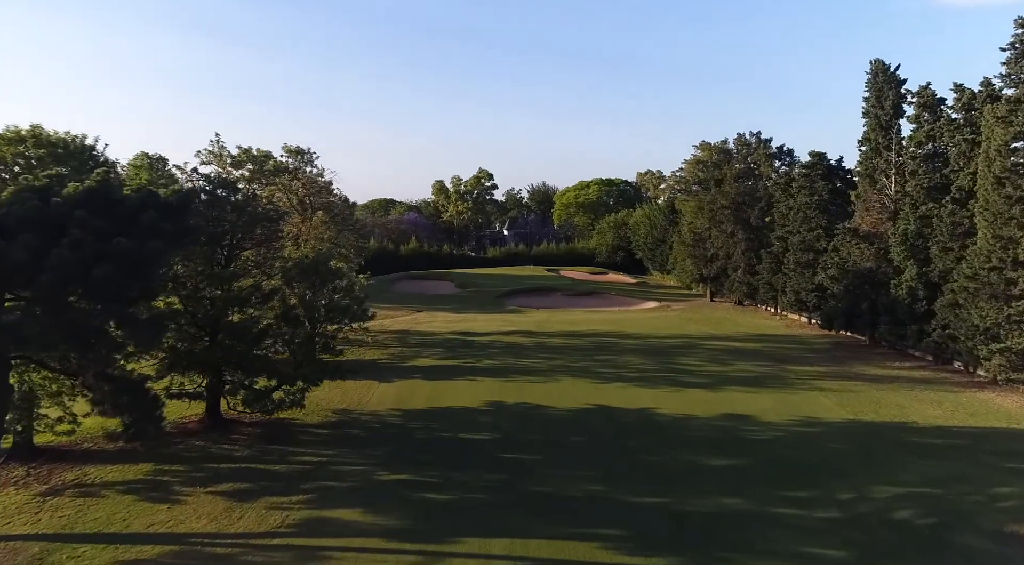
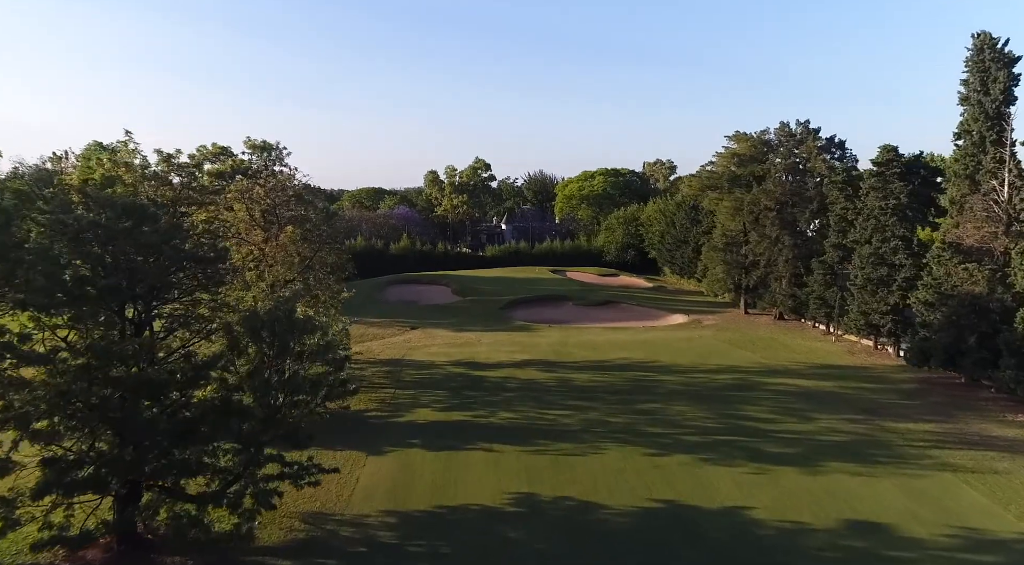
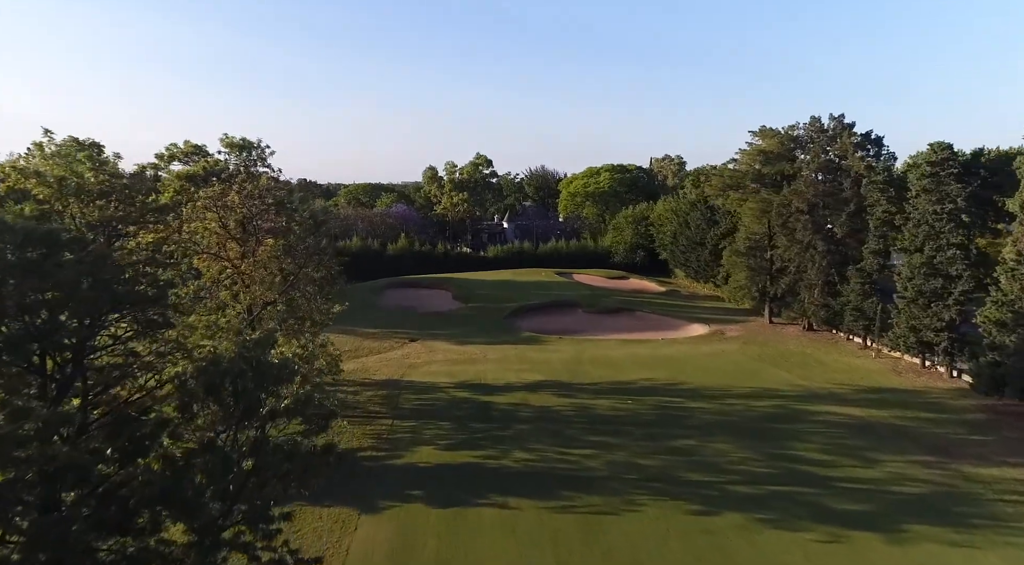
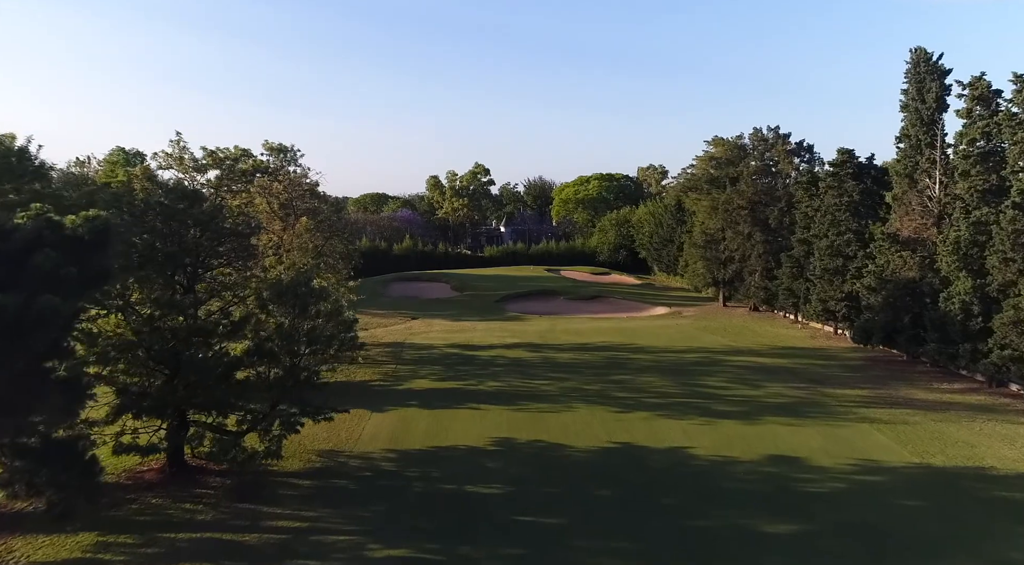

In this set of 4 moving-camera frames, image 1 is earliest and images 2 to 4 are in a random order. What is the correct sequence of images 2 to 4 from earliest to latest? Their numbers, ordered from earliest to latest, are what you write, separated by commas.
4, 2, 3
